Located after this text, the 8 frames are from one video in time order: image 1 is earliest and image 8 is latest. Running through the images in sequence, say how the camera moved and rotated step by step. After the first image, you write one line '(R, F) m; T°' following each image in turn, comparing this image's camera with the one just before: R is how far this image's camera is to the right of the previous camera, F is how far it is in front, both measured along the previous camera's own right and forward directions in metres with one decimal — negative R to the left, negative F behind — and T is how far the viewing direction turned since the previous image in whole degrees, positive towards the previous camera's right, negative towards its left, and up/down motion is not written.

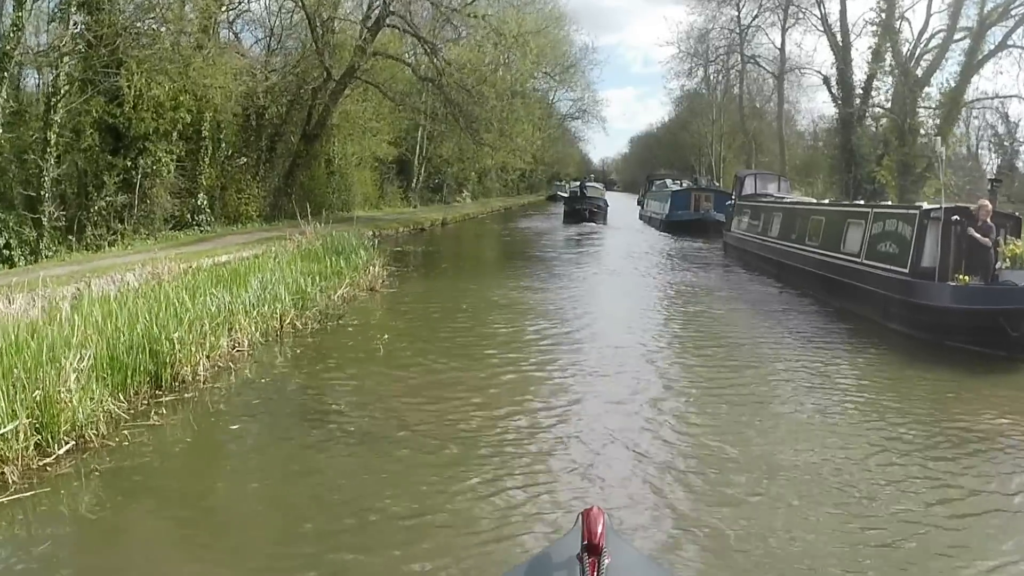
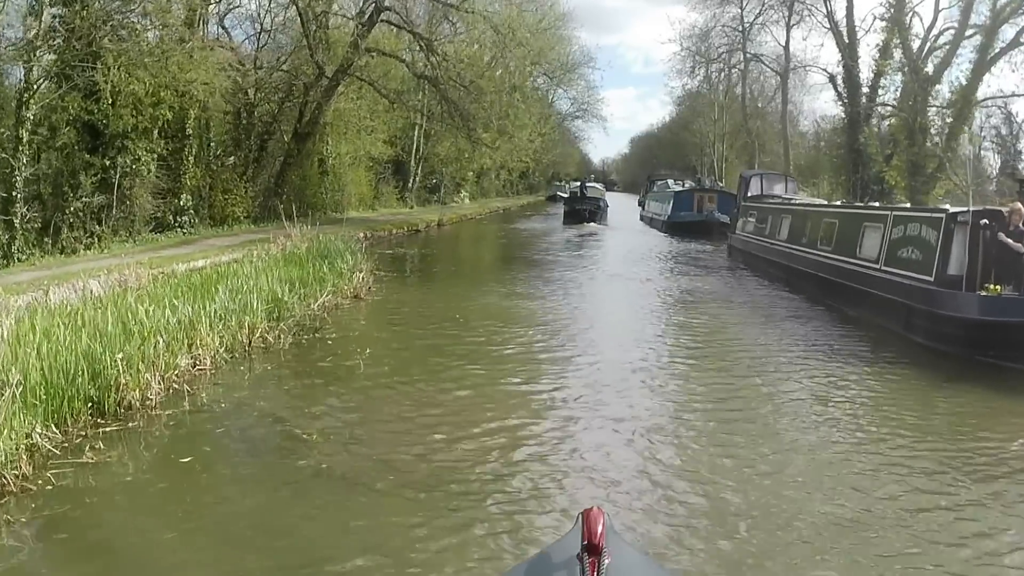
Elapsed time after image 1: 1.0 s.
(+0.1, +0.8) m; 0°
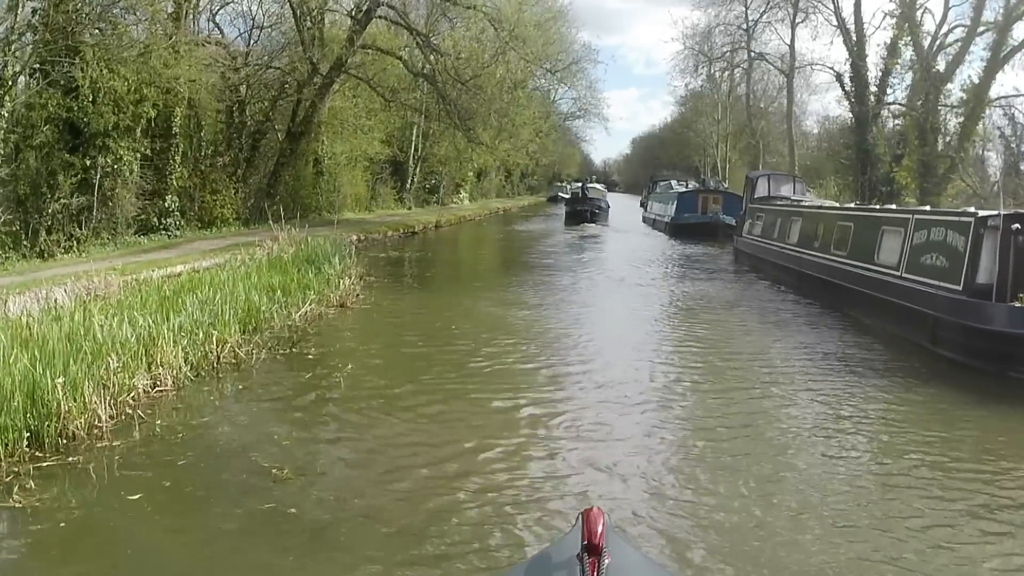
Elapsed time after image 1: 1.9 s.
(+0.1, +0.7) m; 0°
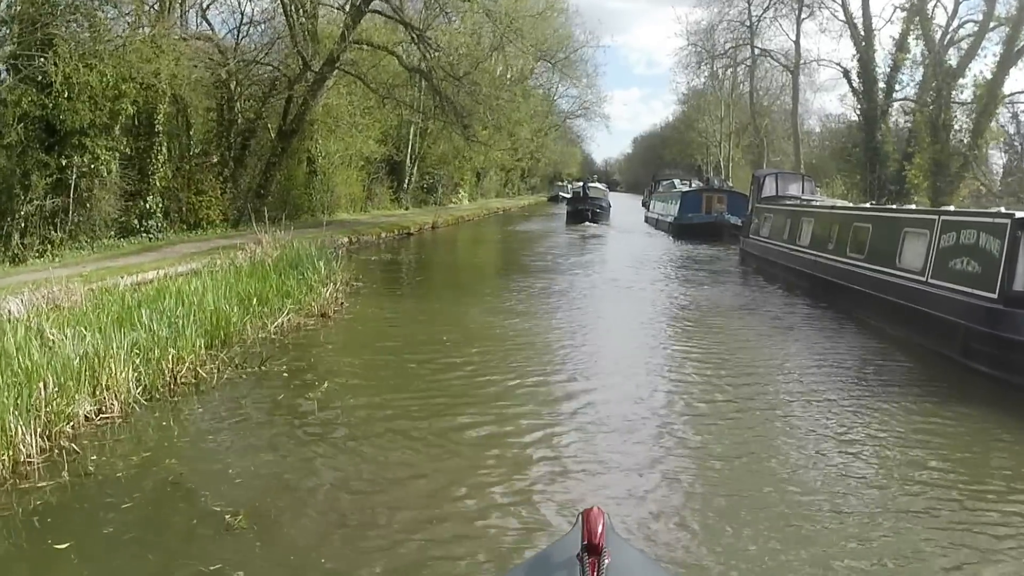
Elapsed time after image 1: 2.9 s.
(+0.1, +0.8) m; 0°
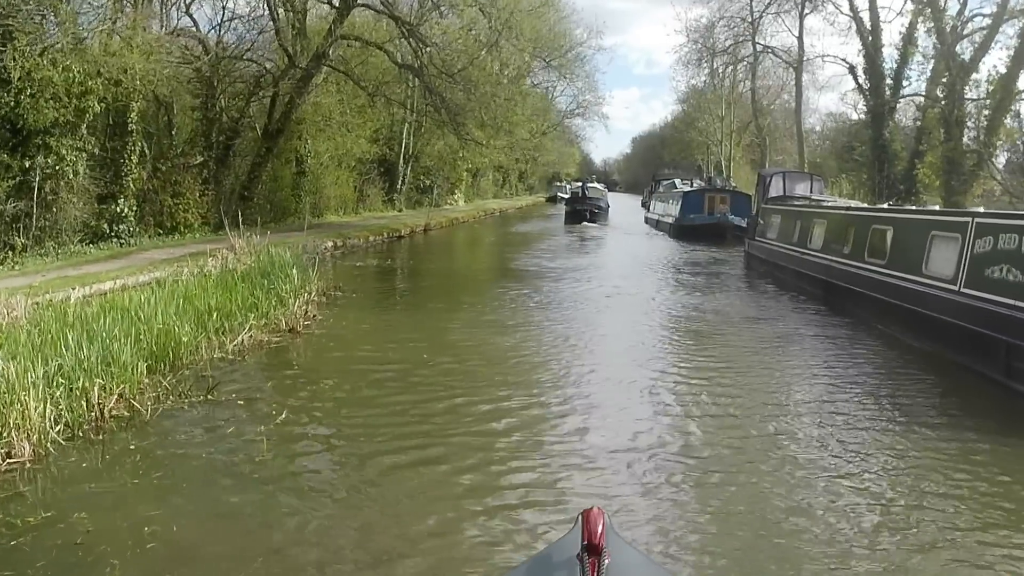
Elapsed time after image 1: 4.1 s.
(+0.1, +1.0) m; 0°
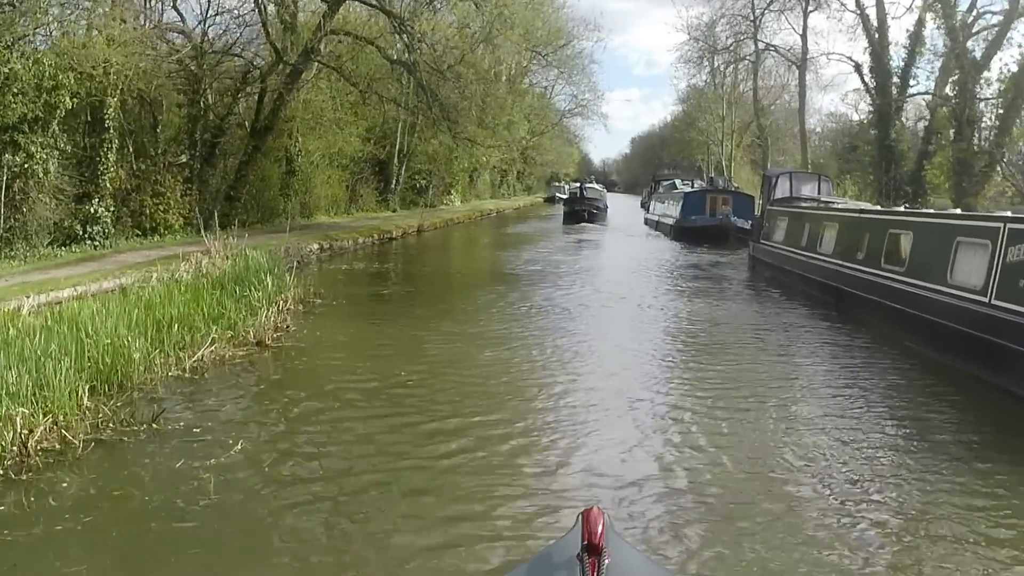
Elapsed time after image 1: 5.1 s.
(+0.1, +0.8) m; 0°
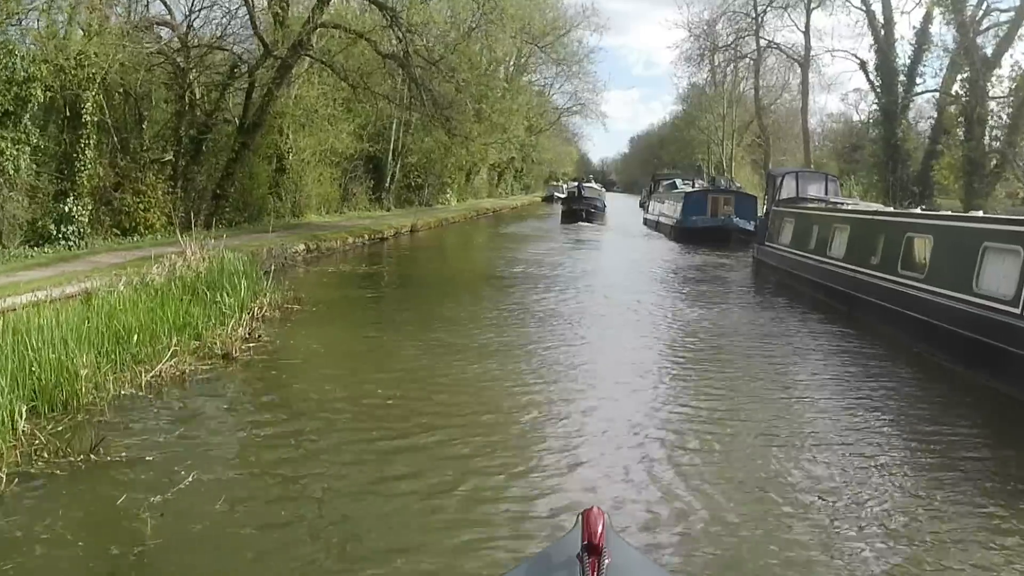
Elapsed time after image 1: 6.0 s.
(+0.1, +0.7) m; 0°
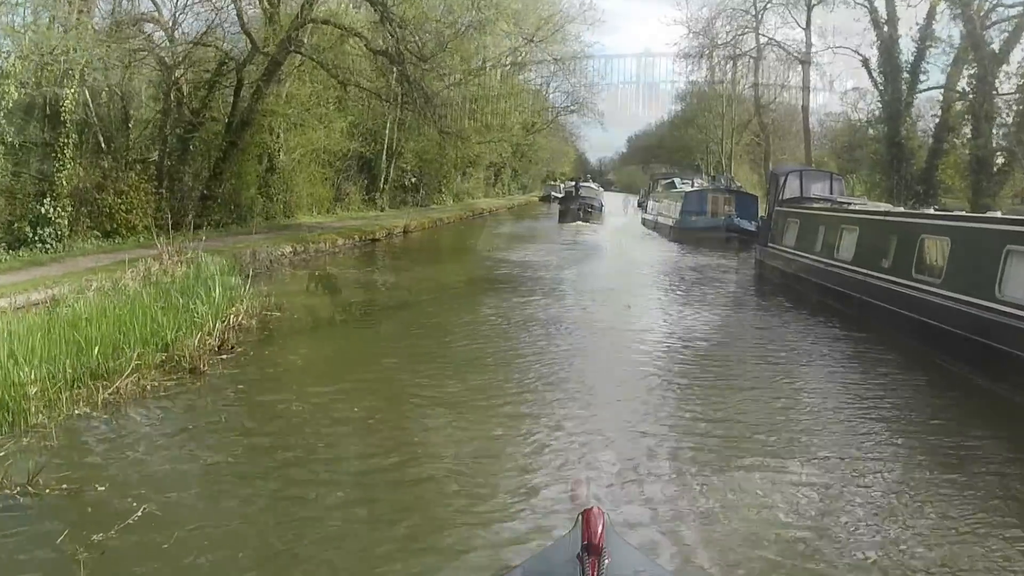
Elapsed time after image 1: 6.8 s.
(+0.1, +0.5) m; 0°
